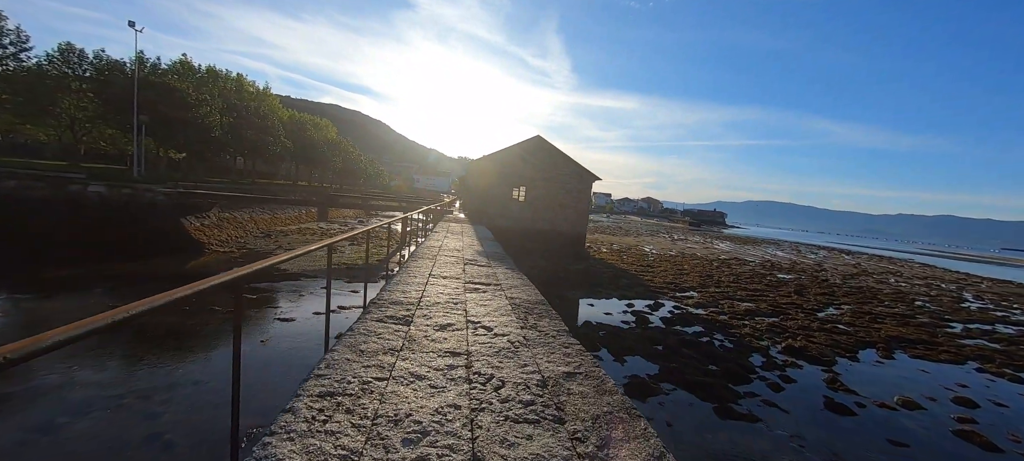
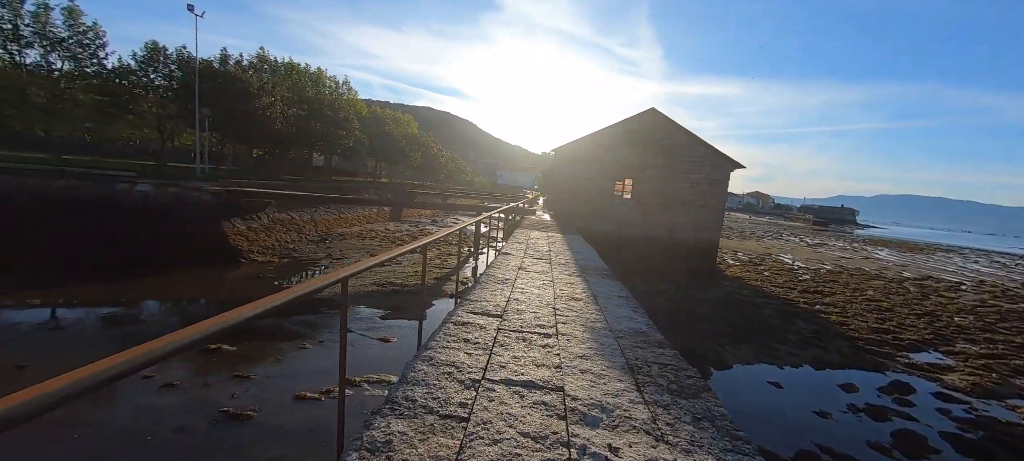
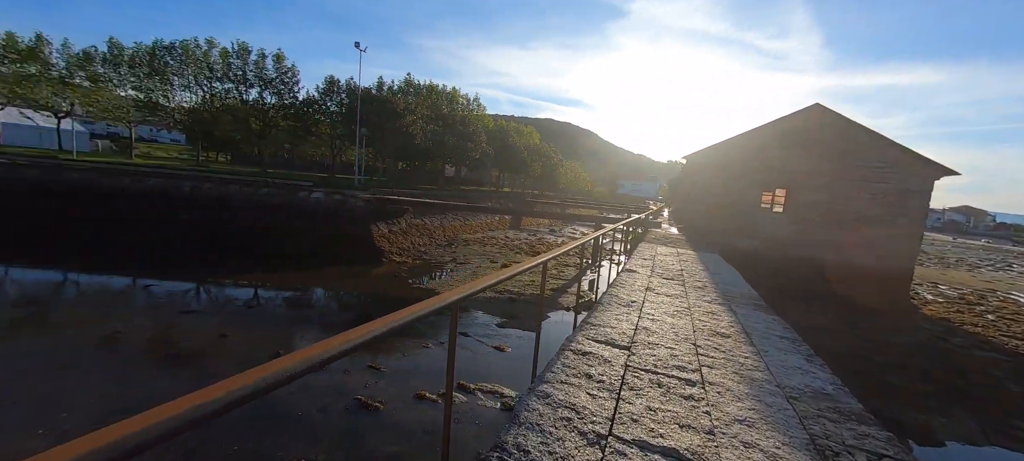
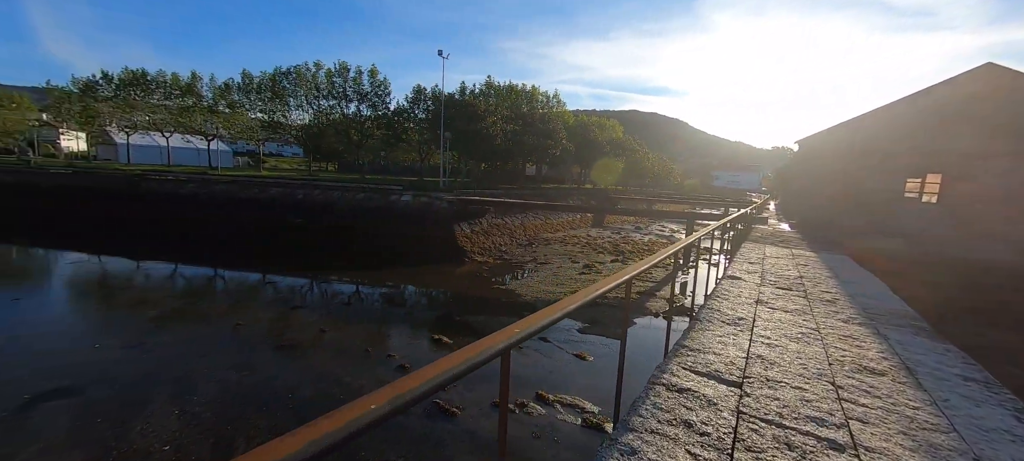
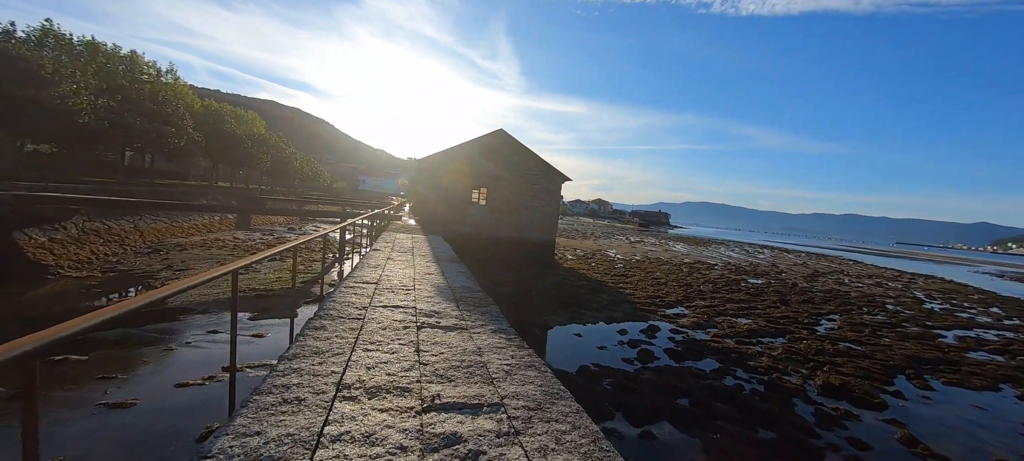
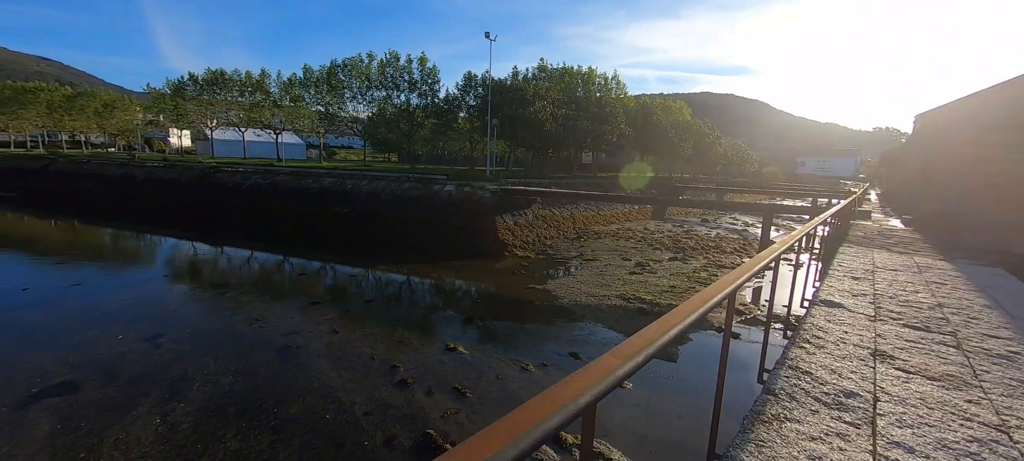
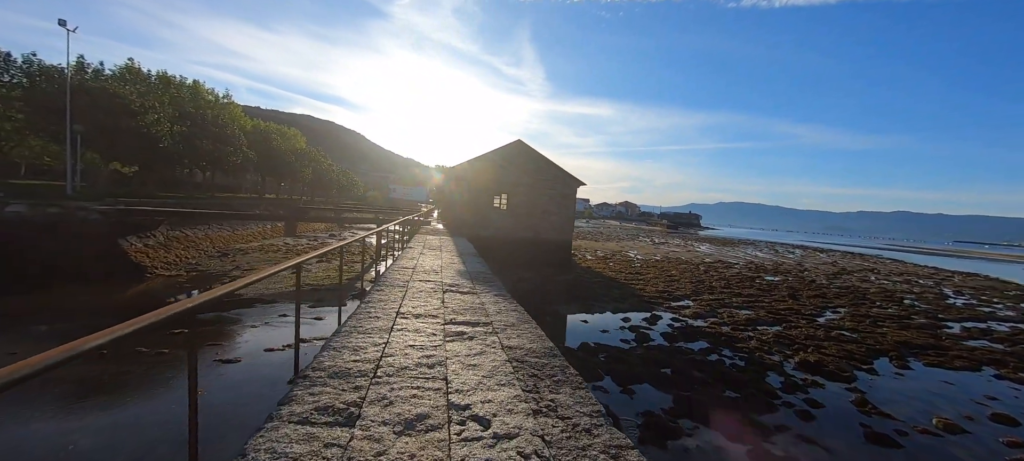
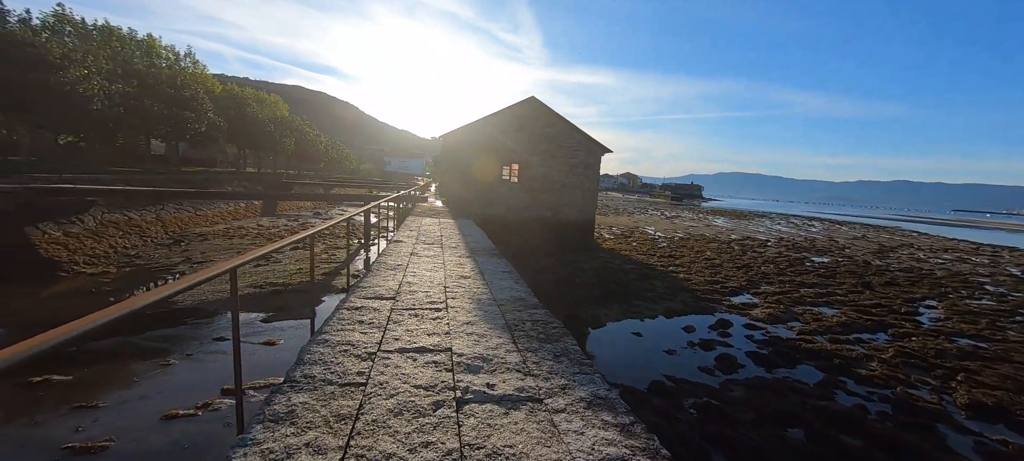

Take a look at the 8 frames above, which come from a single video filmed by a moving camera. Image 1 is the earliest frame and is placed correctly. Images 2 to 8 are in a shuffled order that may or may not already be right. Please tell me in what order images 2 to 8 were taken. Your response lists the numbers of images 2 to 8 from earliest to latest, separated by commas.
7, 5, 8, 2, 3, 4, 6
